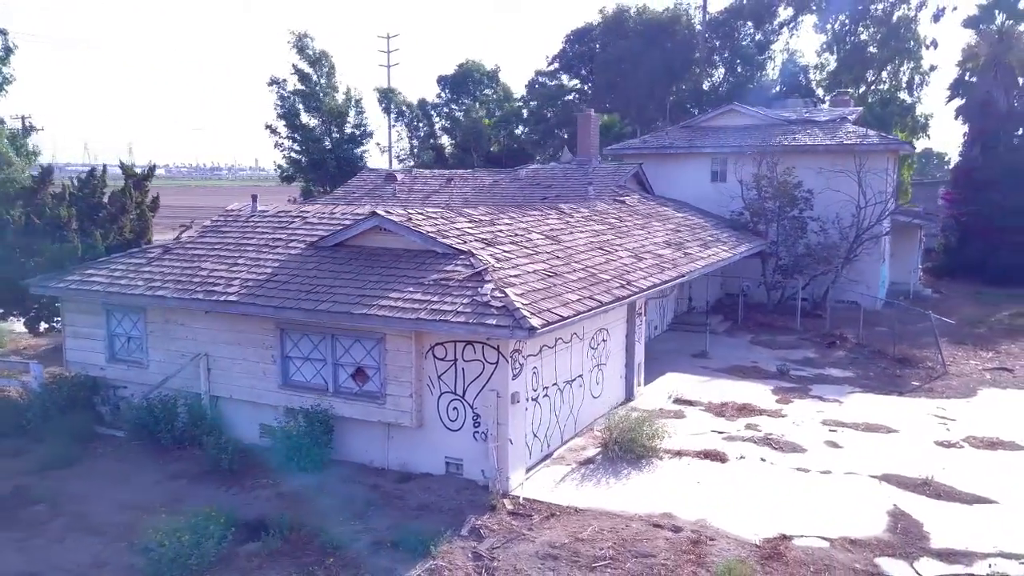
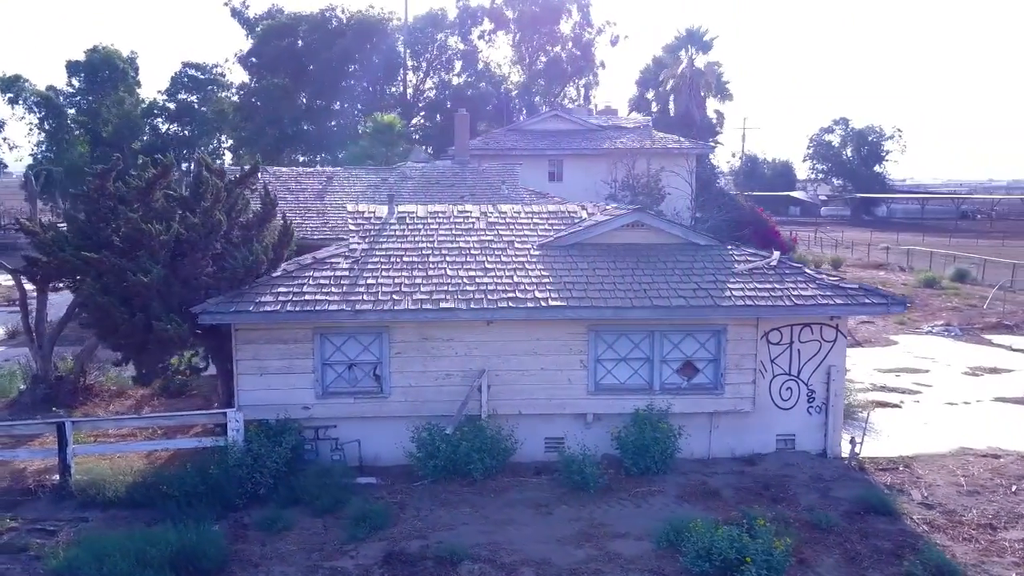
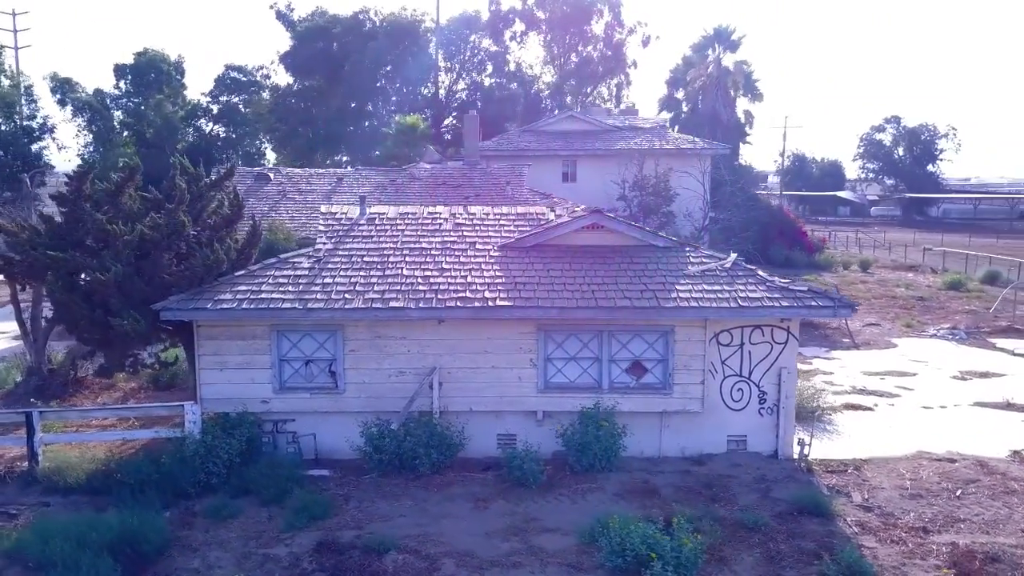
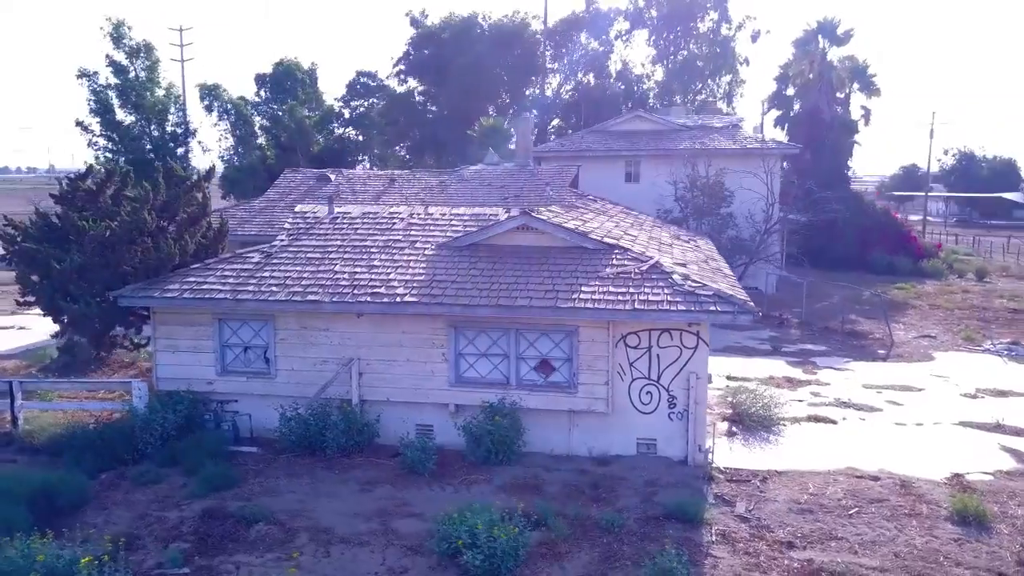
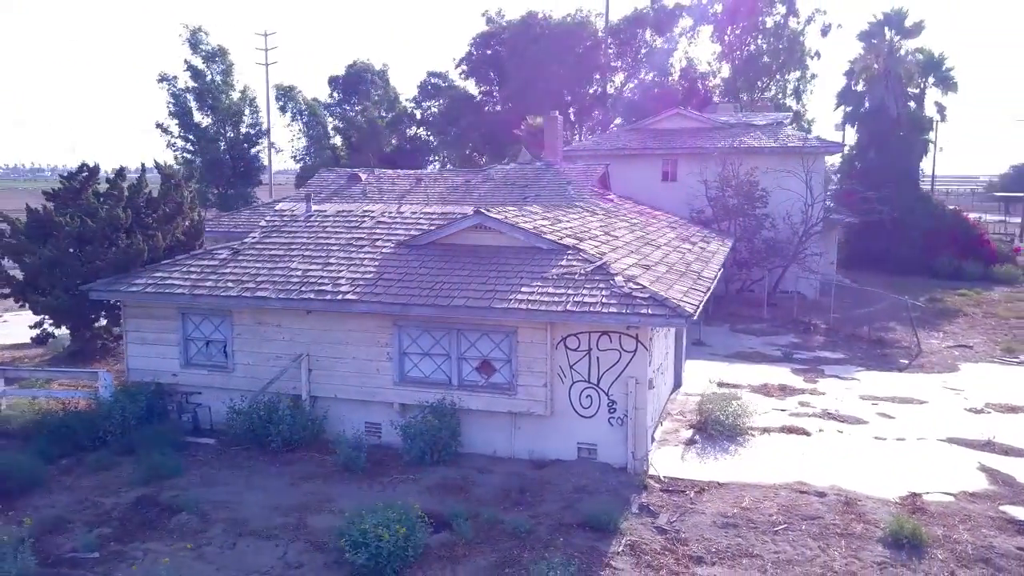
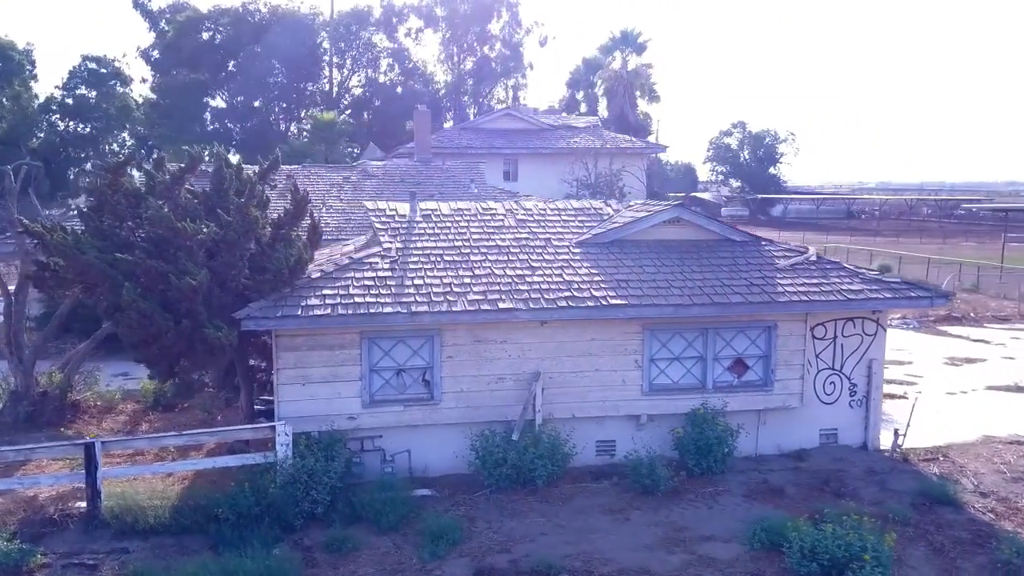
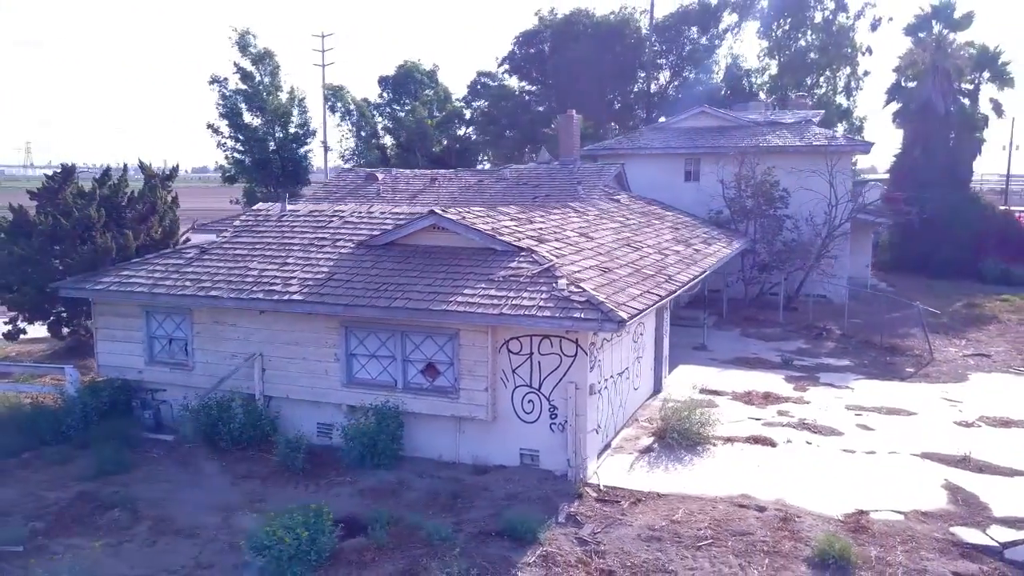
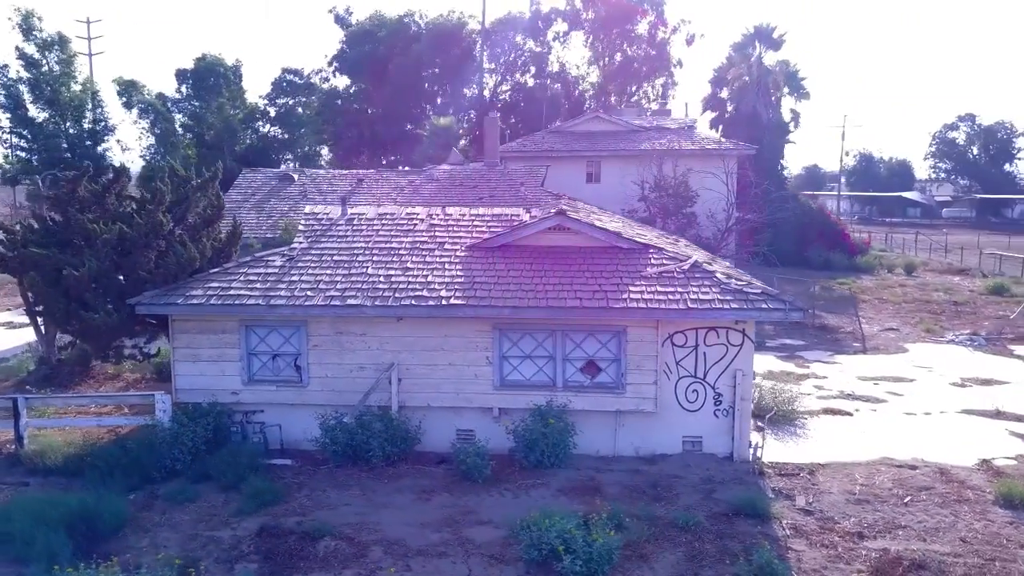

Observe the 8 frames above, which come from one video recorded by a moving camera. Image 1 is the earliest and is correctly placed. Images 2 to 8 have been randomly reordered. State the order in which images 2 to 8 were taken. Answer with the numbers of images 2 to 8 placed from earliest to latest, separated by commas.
7, 5, 4, 8, 3, 2, 6
